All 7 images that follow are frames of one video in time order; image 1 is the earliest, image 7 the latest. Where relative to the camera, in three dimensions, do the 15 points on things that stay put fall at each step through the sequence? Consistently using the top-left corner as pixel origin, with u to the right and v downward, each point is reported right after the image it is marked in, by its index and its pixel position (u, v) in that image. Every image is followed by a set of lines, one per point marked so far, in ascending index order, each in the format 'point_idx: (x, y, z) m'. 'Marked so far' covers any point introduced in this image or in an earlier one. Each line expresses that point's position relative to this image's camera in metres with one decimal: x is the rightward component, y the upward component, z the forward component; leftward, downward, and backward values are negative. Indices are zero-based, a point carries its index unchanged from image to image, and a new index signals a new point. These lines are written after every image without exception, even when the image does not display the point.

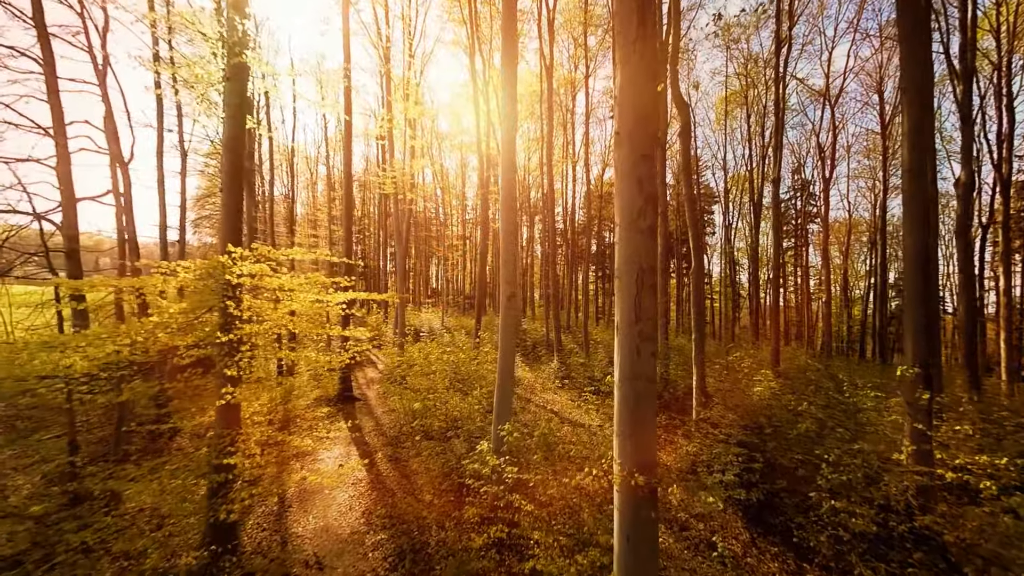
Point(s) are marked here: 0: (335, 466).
0: (-3.2, -3.2, +7.5) m
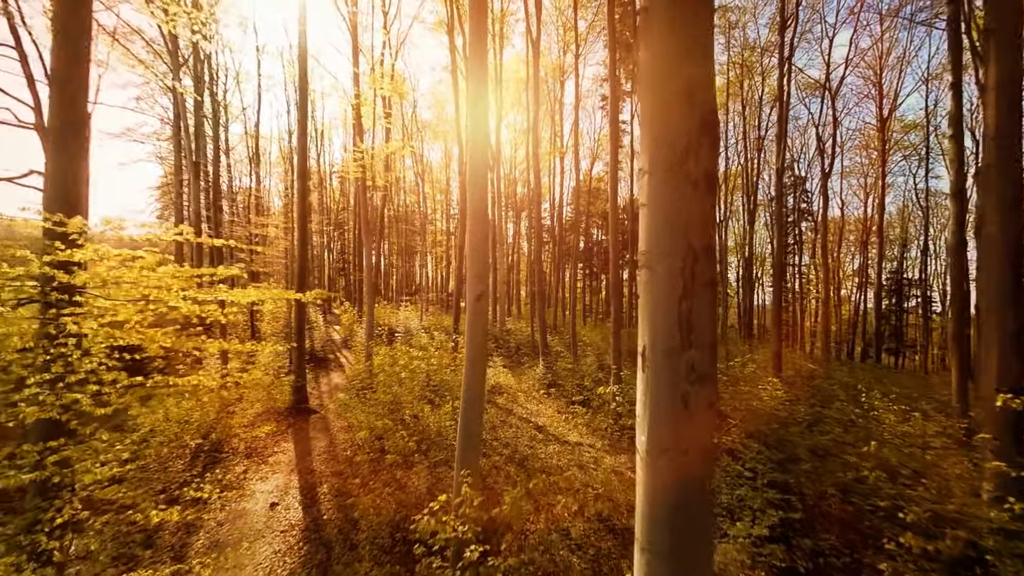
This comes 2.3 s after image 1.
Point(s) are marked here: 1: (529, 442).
0: (-3.6, -3.1, +6.1) m
1: (+0.3, -3.2, +8.5) m
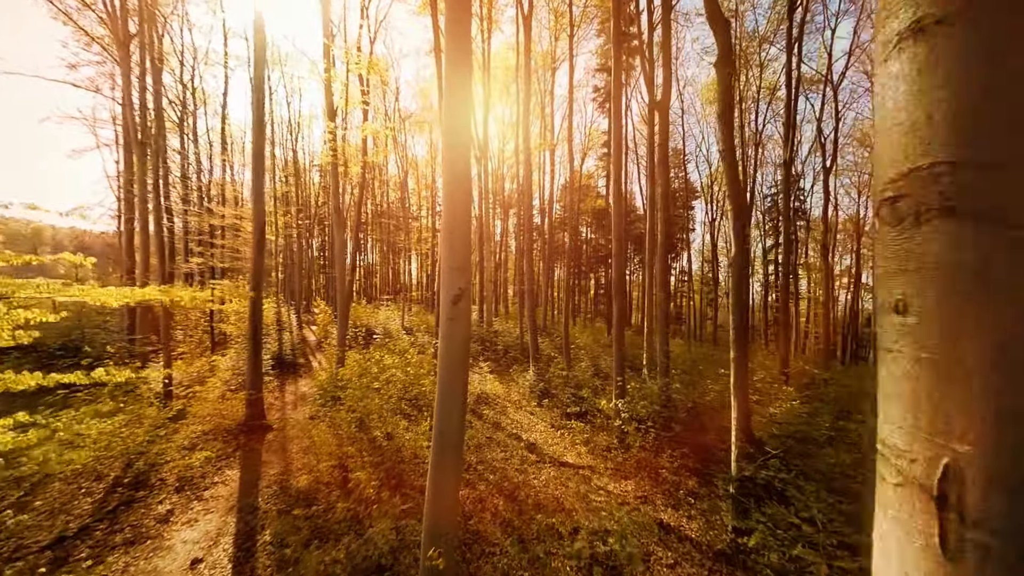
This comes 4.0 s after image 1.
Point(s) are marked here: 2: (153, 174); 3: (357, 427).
0: (-3.7, -3.1, +4.8) m
1: (+0.1, -3.1, +7.3) m
2: (-11.7, +3.7, +13.7) m
3: (-2.8, -2.5, +7.5) m
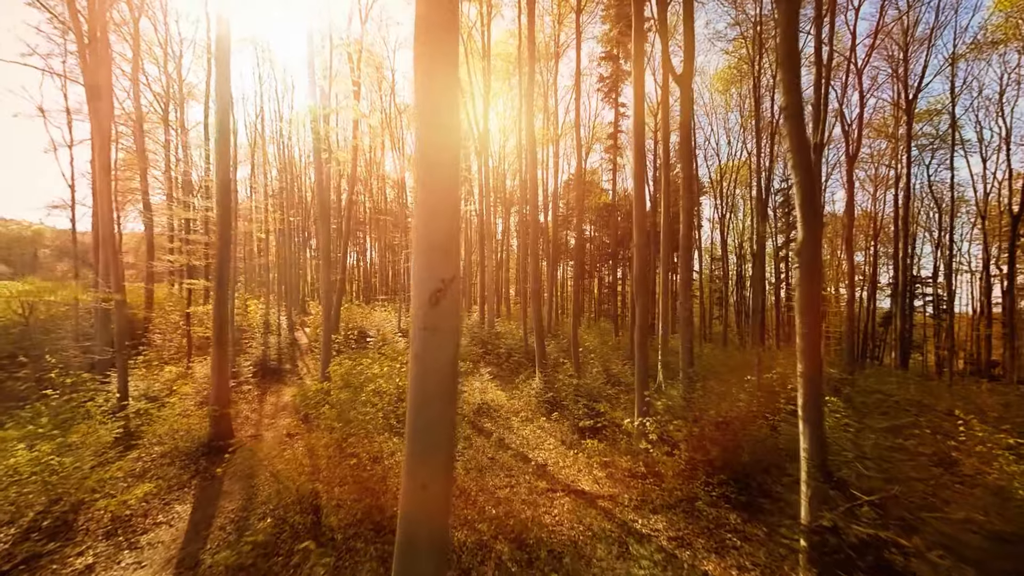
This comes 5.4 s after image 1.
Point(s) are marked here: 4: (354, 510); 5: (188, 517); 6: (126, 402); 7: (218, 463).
0: (-3.6, -3.1, +3.6) m
1: (+0.2, -3.1, +6.2) m
2: (-11.6, +3.7, +12.6) m
3: (-2.7, -2.4, +6.4) m
4: (-1.9, -2.6, +4.9) m
5: (-4.3, -3.0, +5.5) m
6: (-7.4, -2.2, +8.0) m
7: (-4.8, -2.8, +6.8) m
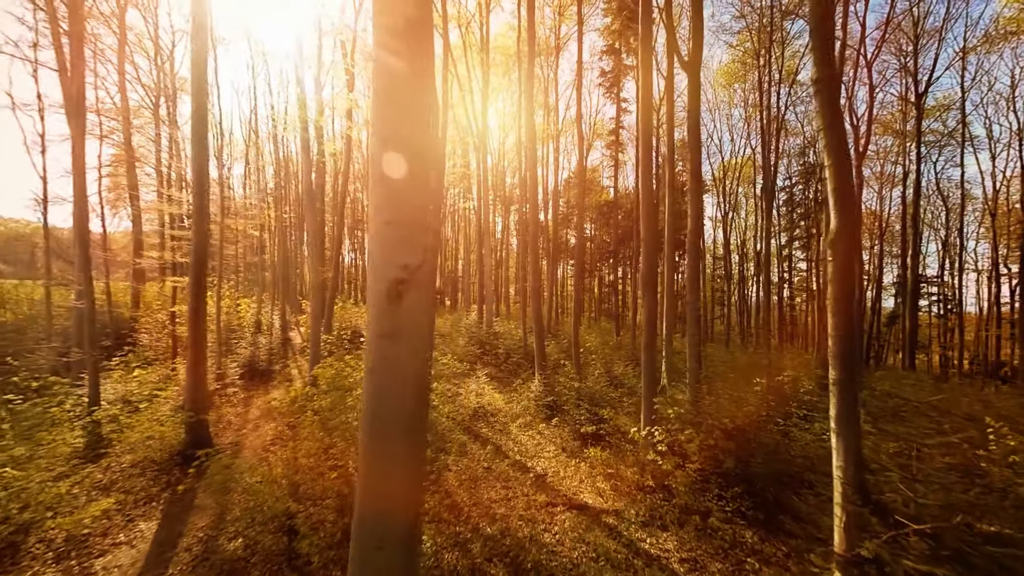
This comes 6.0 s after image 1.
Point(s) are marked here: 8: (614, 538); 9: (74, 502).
0: (-3.7, -3.0, +3.1) m
1: (+0.2, -3.1, +5.7) m
2: (-11.7, +3.8, +12.1) m
3: (-2.7, -2.4, +5.9) m
4: (-1.9, -2.5, +4.4) m
5: (-4.3, -3.0, +5.0) m
6: (-7.4, -2.1, +7.5) m
7: (-4.8, -2.8, +6.3) m
8: (+1.3, -3.1, +5.2) m
9: (-5.6, -2.7, +5.3) m
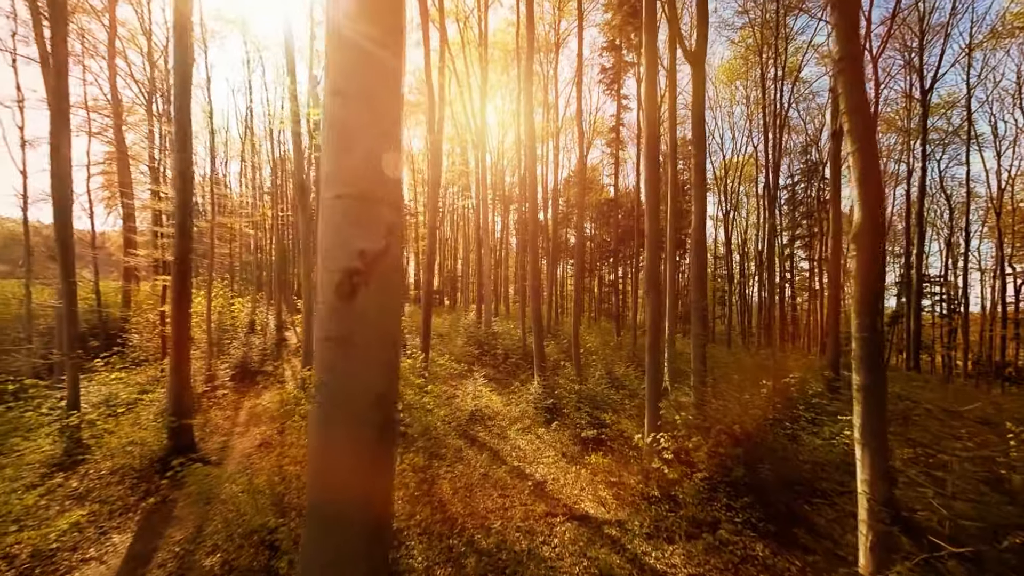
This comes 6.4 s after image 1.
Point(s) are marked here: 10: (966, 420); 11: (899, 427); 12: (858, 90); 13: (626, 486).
0: (-3.7, -3.0, +2.8) m
1: (+0.1, -3.0, +5.4) m
2: (-11.7, +3.8, +11.7) m
3: (-2.8, -2.4, +5.6) m
4: (-1.9, -2.5, +4.1) m
5: (-4.3, -3.0, +4.7) m
6: (-7.4, -2.1, +7.2) m
7: (-4.9, -2.8, +6.0) m
8: (+1.2, -3.1, +4.9) m
9: (-5.6, -2.7, +5.0) m
10: (+8.8, -2.6, +8.0) m
11: (+7.1, -2.6, +7.6) m
12: (+2.9, +1.7, +3.6) m
13: (+1.7, -2.9, +6.2) m
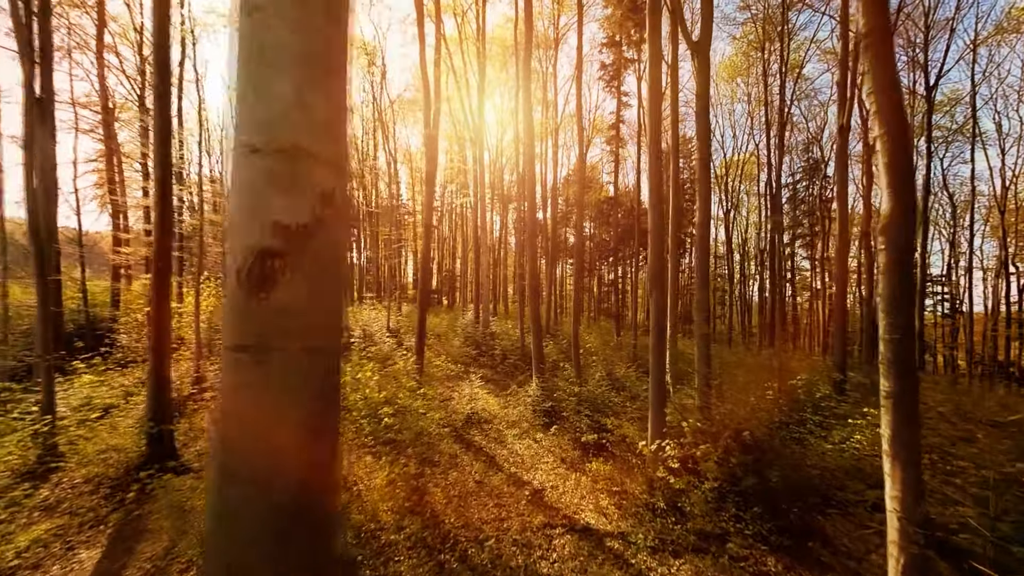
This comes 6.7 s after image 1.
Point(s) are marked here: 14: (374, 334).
0: (-3.7, -3.0, +2.5) m
1: (+0.1, -3.0, +5.0) m
2: (-11.8, +3.8, +11.4) m
3: (-2.8, -2.3, +5.2) m
4: (-2.0, -2.5, +3.8) m
5: (-4.4, -2.9, +4.4) m
6: (-7.5, -2.1, +6.8) m
7: (-4.9, -2.7, +5.7) m
8: (+1.2, -3.1, +4.6) m
9: (-5.6, -2.7, +4.7) m
10: (+8.7, -2.5, +7.7) m
11: (+7.1, -2.5, +7.3) m
12: (+2.9, +1.7, +3.3) m
13: (+1.6, -2.9, +5.9) m
14: (-4.8, -1.6, +14.8) m
